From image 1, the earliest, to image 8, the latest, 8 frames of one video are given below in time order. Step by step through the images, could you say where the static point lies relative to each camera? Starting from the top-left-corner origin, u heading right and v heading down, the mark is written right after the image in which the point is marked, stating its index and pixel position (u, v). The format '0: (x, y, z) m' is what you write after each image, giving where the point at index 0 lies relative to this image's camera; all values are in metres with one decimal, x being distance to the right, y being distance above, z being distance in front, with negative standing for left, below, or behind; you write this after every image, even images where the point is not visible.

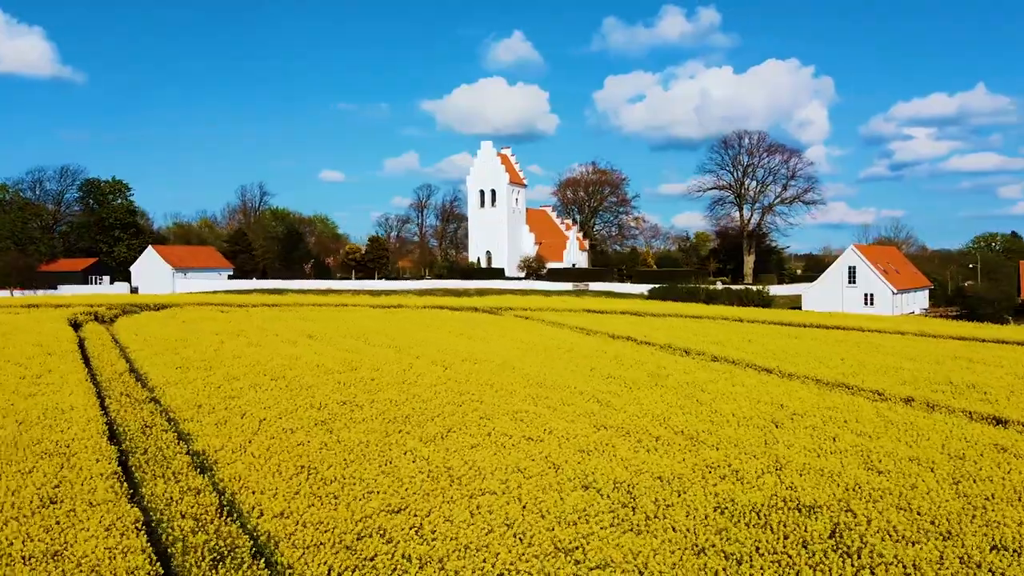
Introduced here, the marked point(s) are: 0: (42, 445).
0: (-5.3, -1.8, +9.4) m
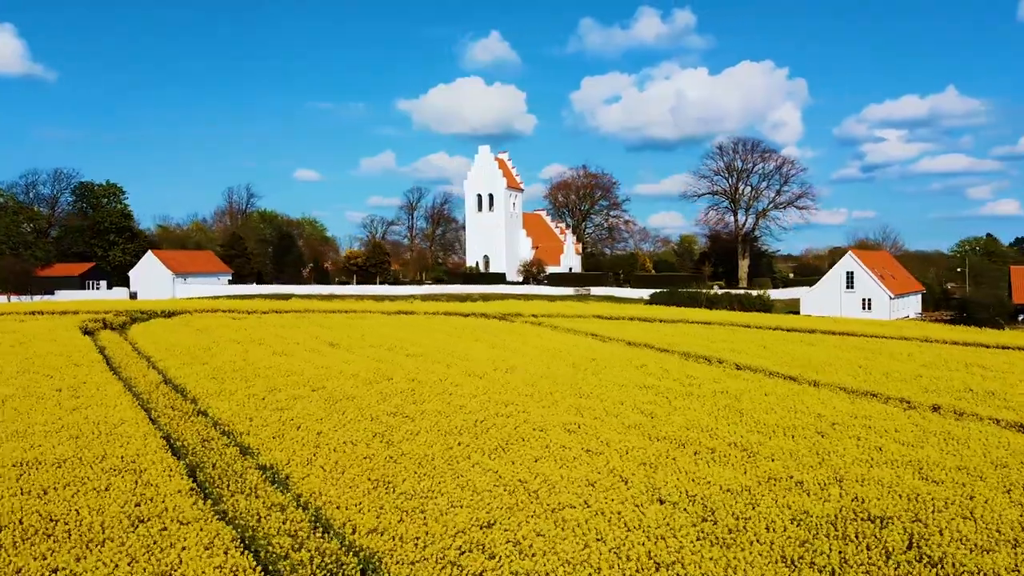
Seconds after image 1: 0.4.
0: (-4.6, -2.0, +9.4) m
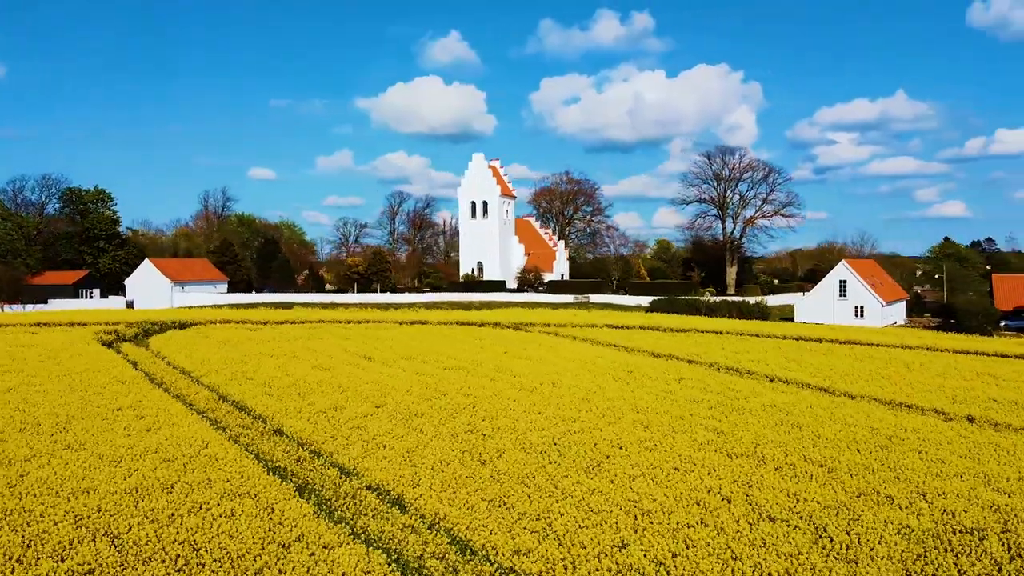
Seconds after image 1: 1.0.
0: (-3.4, -2.3, +9.6) m
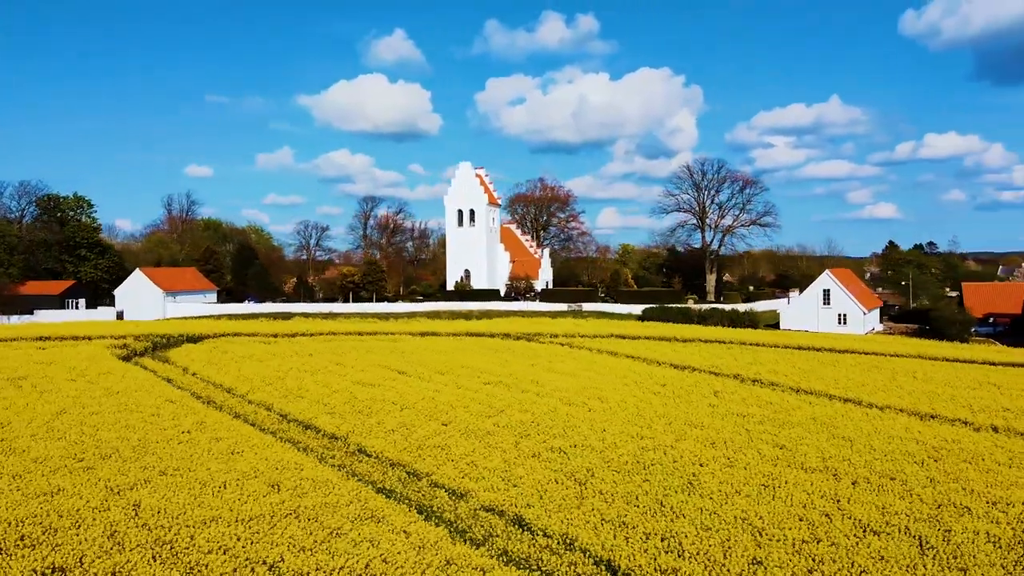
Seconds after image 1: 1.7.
0: (-2.1, -2.6, +9.9) m
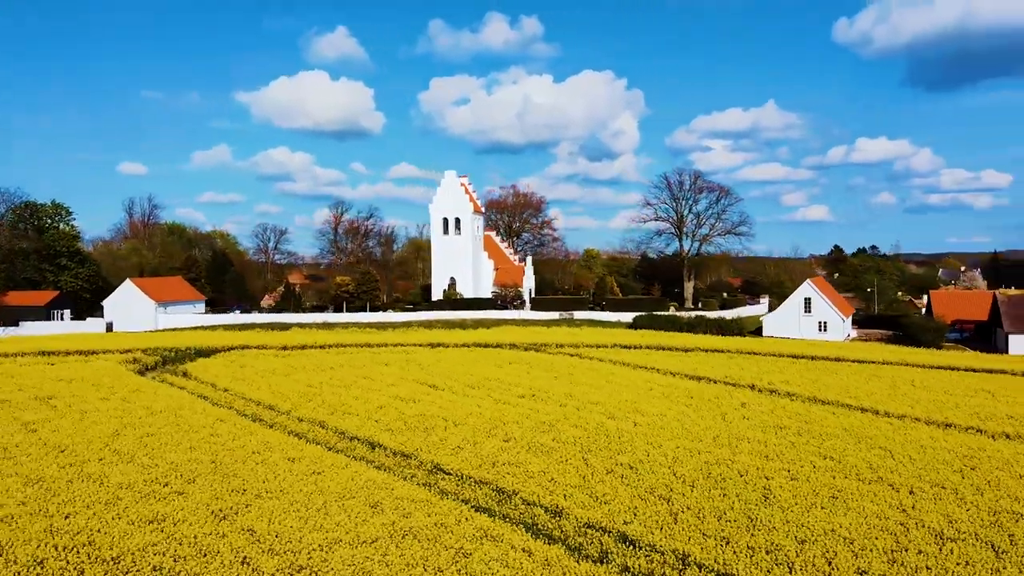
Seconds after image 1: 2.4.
0: (-0.8, -3.0, +10.3) m
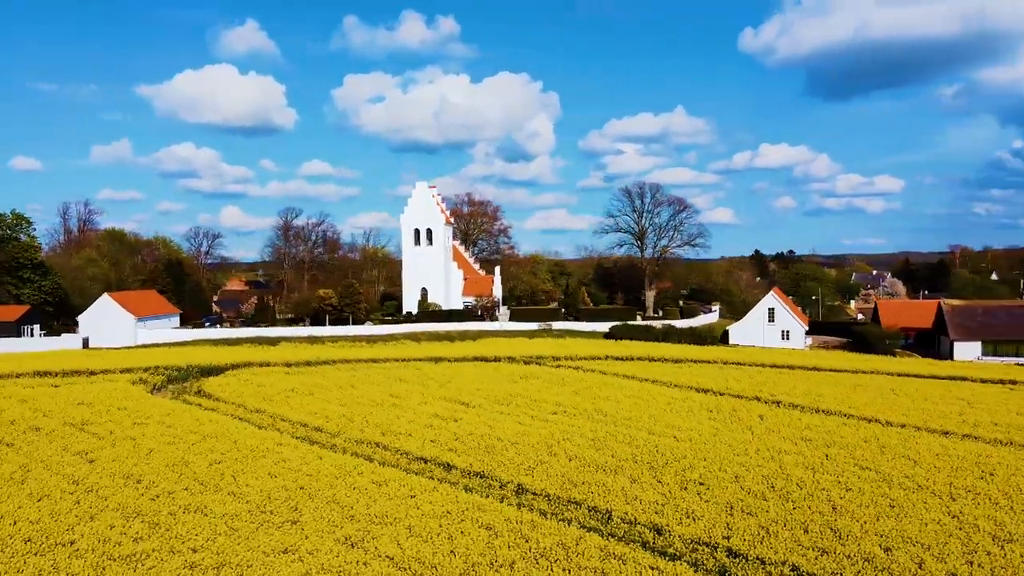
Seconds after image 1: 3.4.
0: (+0.8, -3.5, +11.0) m
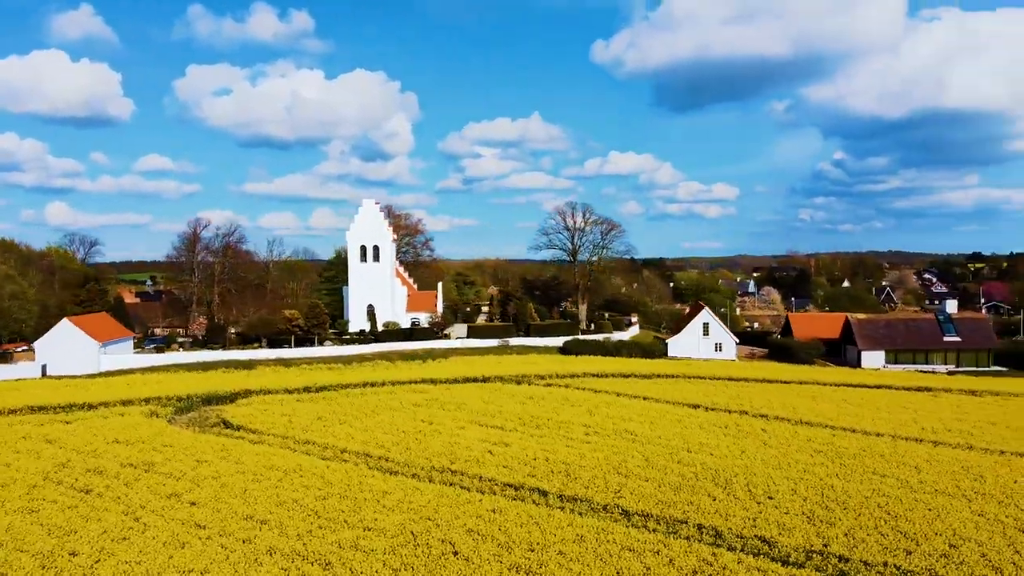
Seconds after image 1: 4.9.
0: (+3.1, -4.3, +12.7) m
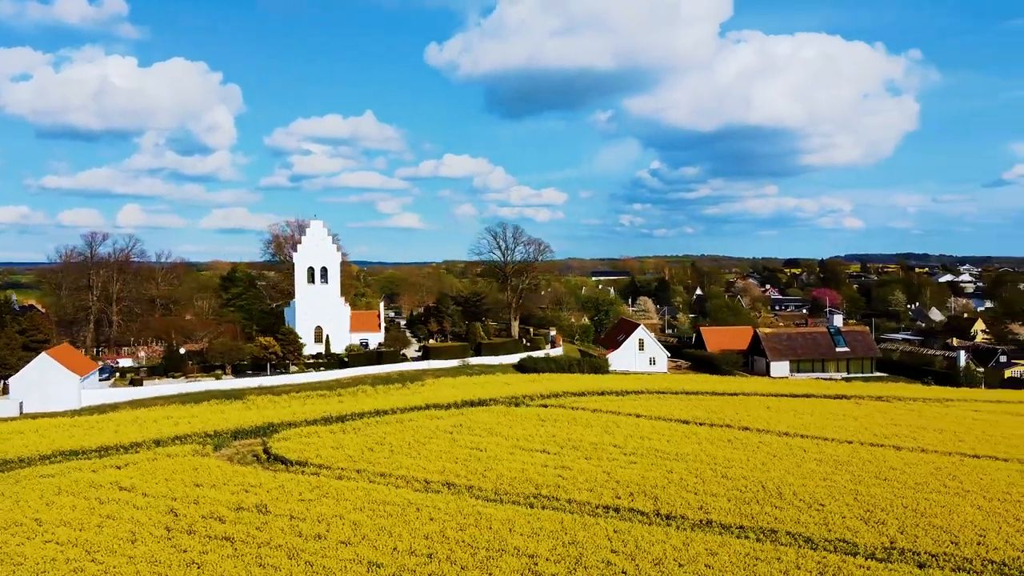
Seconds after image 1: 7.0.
0: (+6.0, -5.2, +15.5) m
